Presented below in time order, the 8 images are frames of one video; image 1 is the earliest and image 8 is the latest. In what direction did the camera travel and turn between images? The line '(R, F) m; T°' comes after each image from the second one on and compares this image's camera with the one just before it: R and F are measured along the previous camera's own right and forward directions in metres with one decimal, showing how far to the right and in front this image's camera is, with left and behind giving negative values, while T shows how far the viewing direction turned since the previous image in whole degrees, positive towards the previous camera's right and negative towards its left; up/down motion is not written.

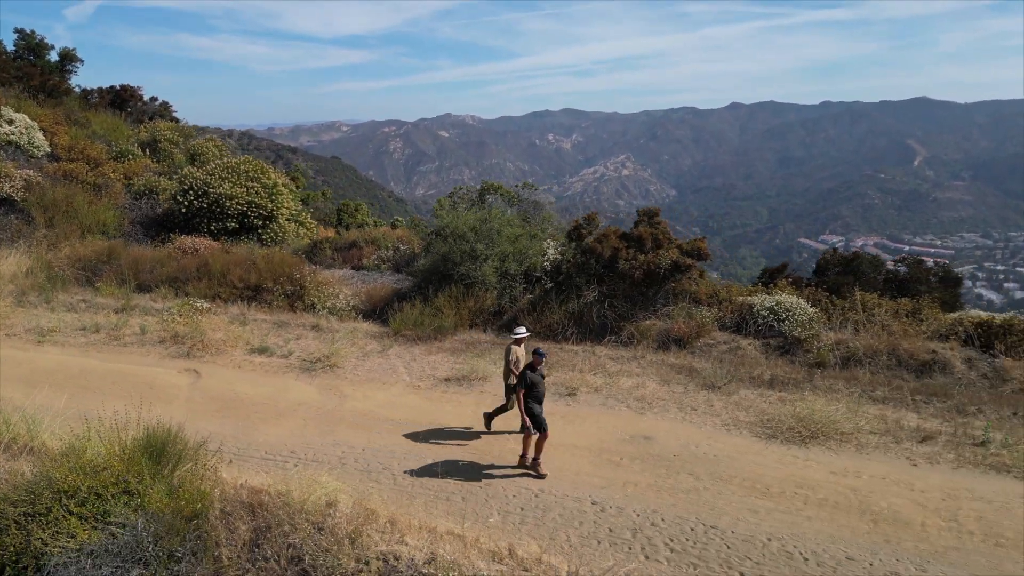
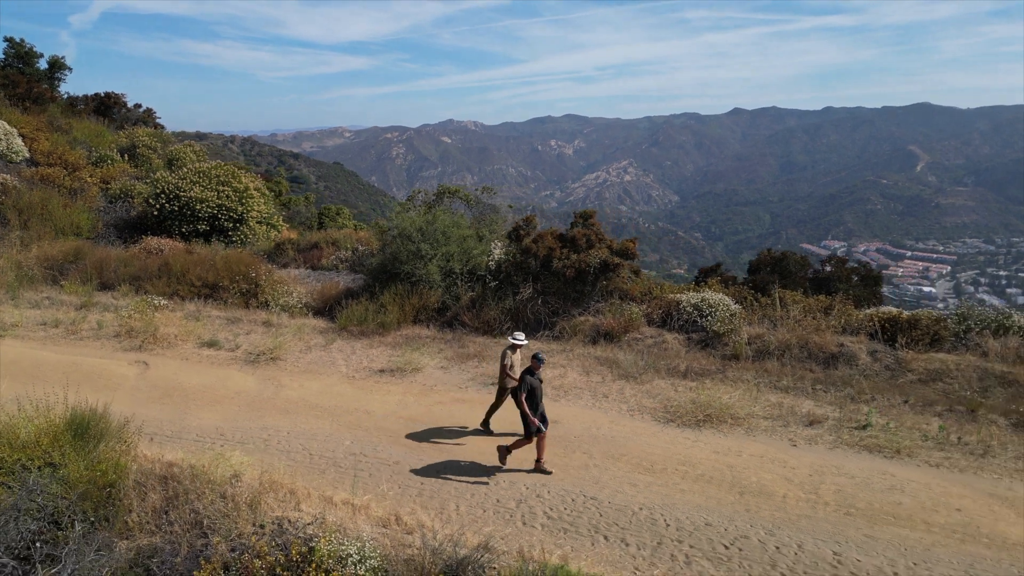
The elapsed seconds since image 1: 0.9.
(+0.9, -0.5) m; 0°
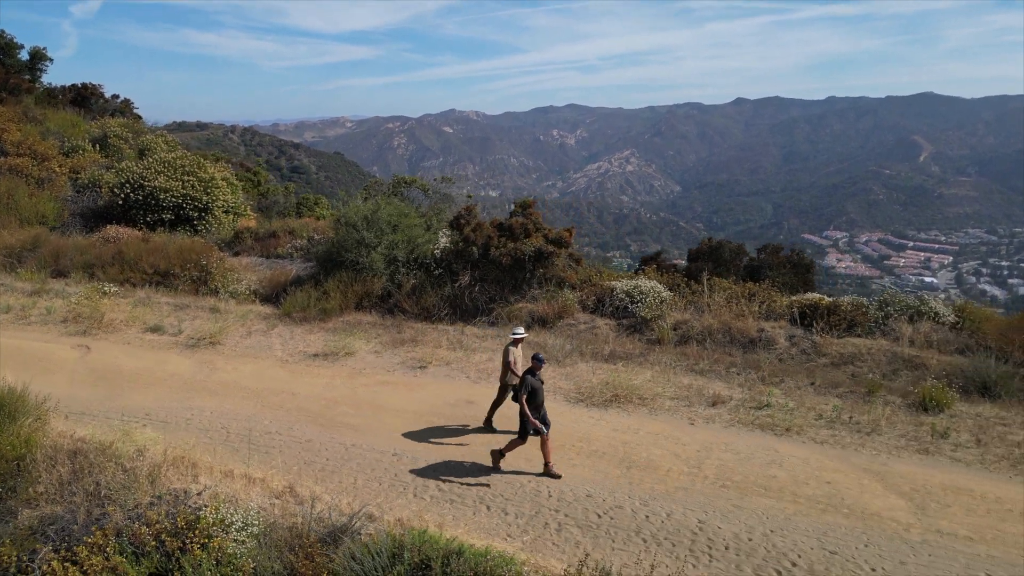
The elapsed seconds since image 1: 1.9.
(+0.9, -0.3) m; 0°
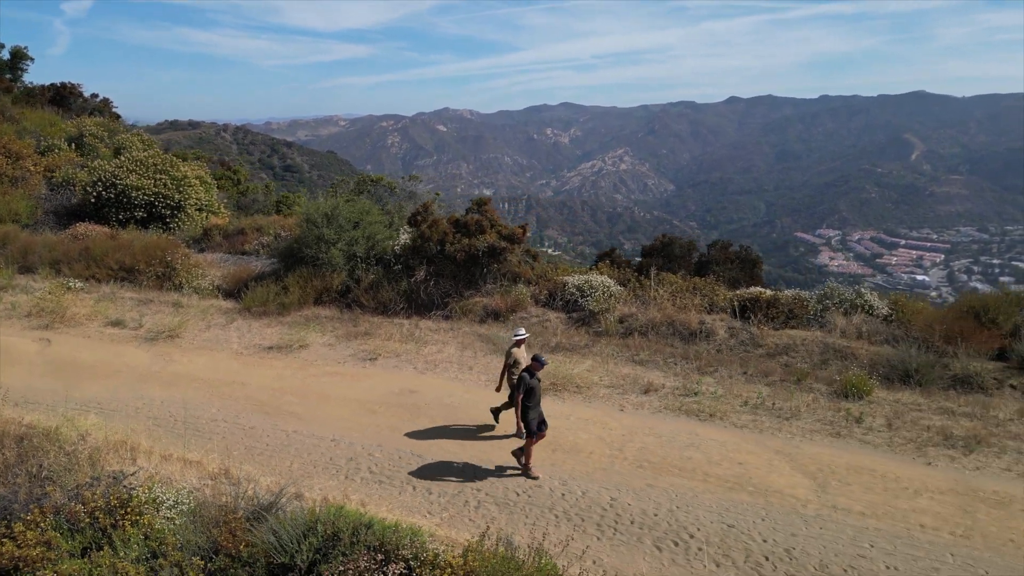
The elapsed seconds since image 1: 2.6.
(+0.6, -0.3) m; +1°
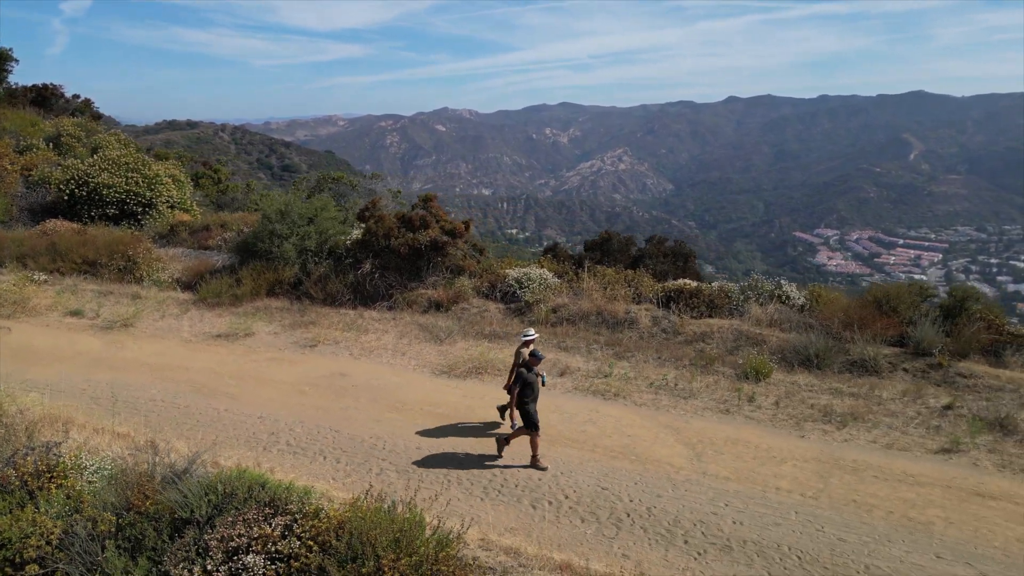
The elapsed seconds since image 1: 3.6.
(+0.9, -0.6) m; 0°
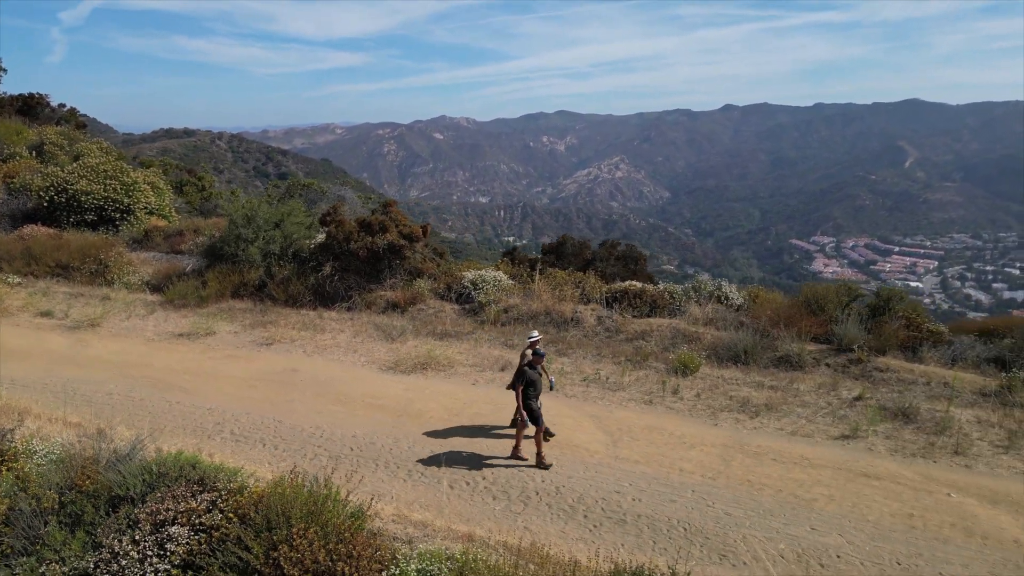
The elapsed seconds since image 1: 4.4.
(+0.7, -0.5) m; 0°
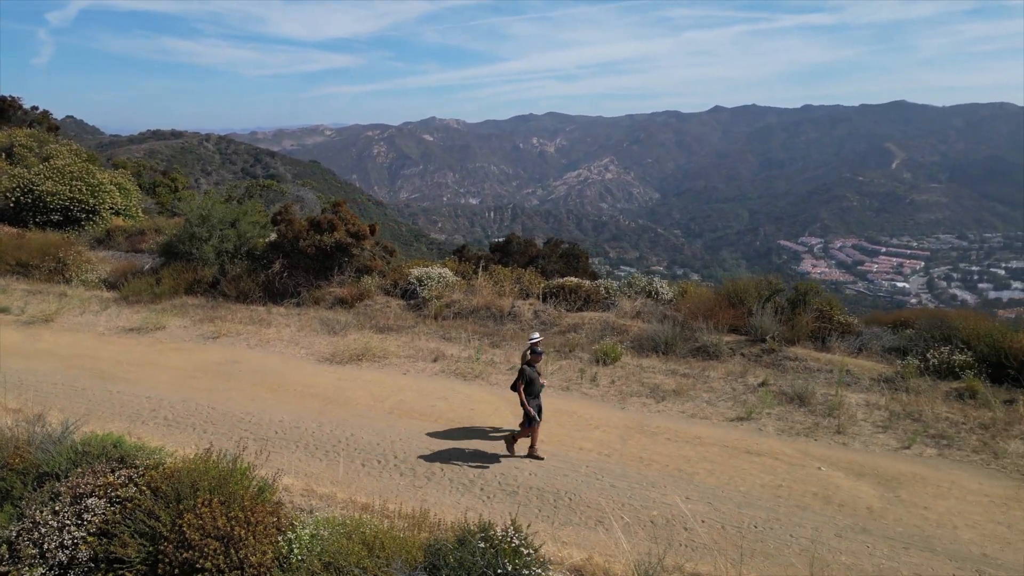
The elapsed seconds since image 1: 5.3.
(+0.8, -0.5) m; +1°
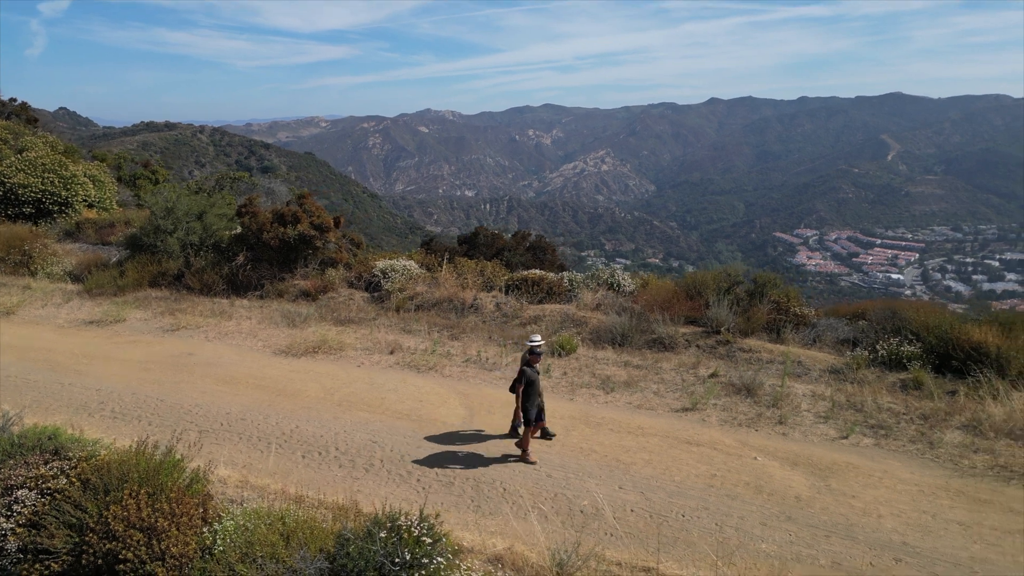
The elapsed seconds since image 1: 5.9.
(+0.6, 0.0) m; 0°
